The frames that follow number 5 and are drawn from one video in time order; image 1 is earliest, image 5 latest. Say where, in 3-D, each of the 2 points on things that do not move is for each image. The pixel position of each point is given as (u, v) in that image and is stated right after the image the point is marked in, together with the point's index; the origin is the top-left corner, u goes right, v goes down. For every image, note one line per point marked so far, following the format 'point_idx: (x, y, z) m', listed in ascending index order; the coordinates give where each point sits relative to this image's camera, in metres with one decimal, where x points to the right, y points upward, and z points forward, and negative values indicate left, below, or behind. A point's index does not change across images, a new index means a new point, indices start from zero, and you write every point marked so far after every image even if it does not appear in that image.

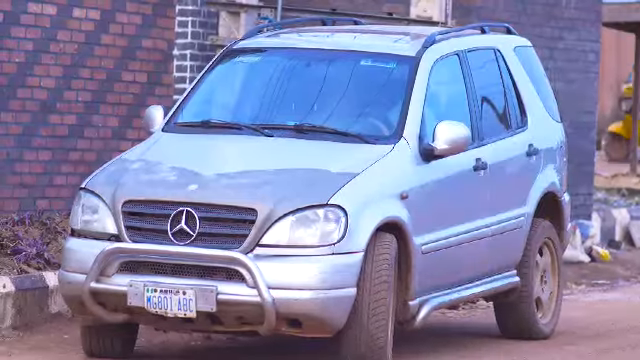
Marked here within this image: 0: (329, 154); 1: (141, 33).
0: (0.0, +0.1, +7.2) m
1: (-1.5, +1.2, +11.4) m
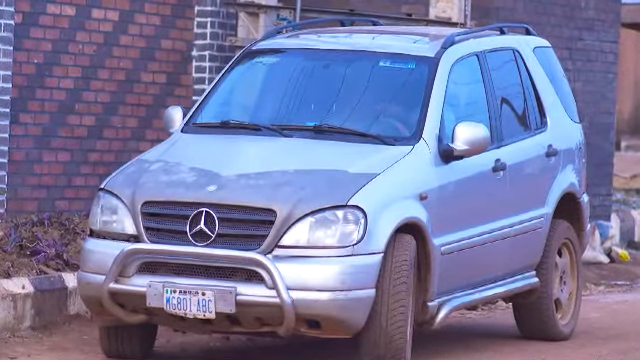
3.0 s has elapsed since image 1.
0: (+0.1, +0.1, +7.2) m
1: (-1.3, +1.2, +11.4) m
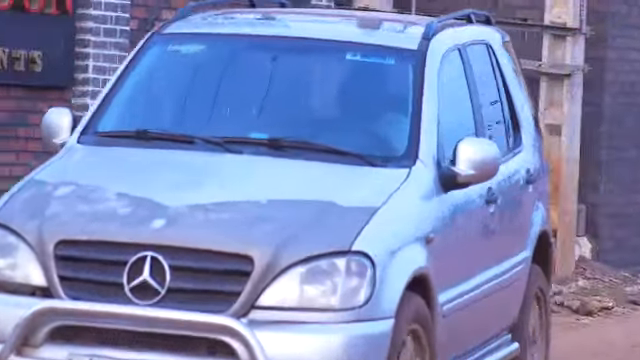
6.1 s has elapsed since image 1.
0: (0.0, 0.0, +5.8) m
1: (-1.1, +1.1, +10.1) m
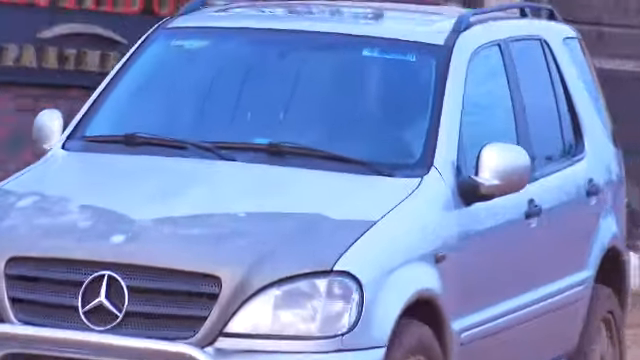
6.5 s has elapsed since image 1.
0: (0.0, -0.1, +5.2) m
1: (-0.7, +1.0, +9.6) m
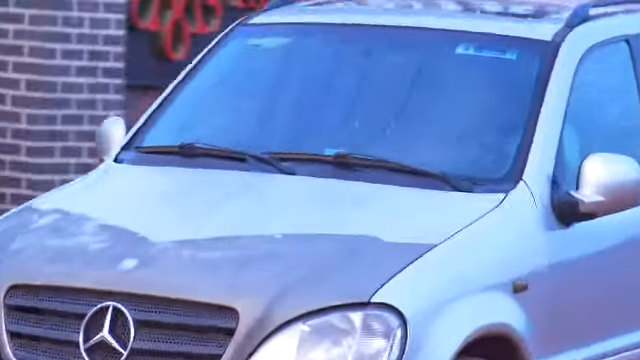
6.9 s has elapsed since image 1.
0: (+0.2, -0.1, +4.5) m
1: (+0.3, +0.9, +8.9) m
